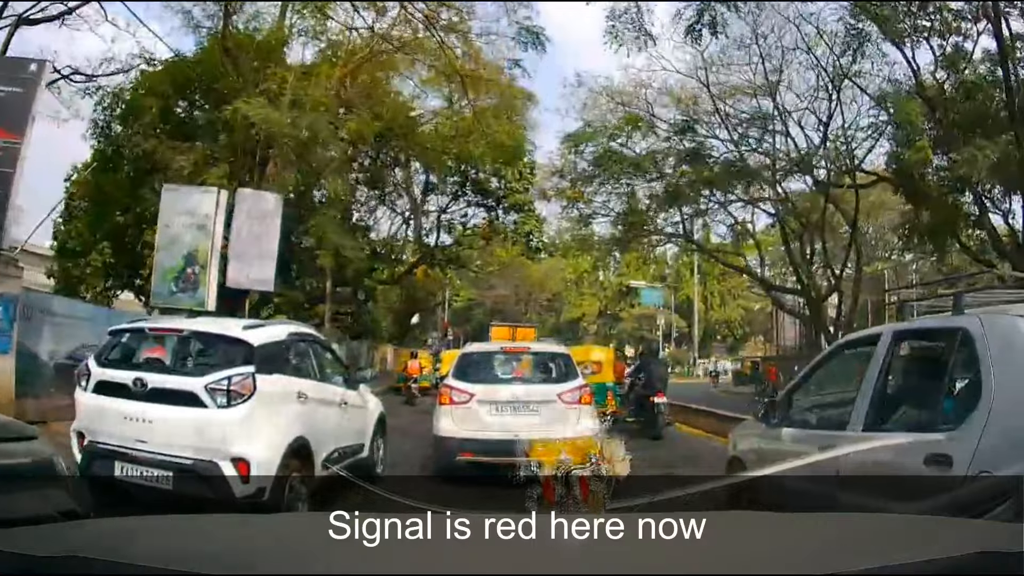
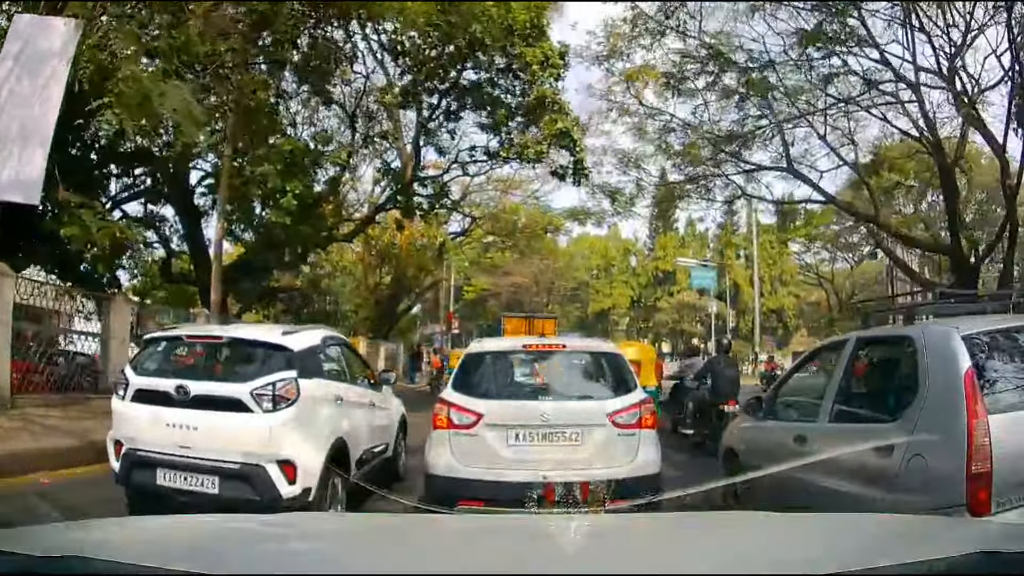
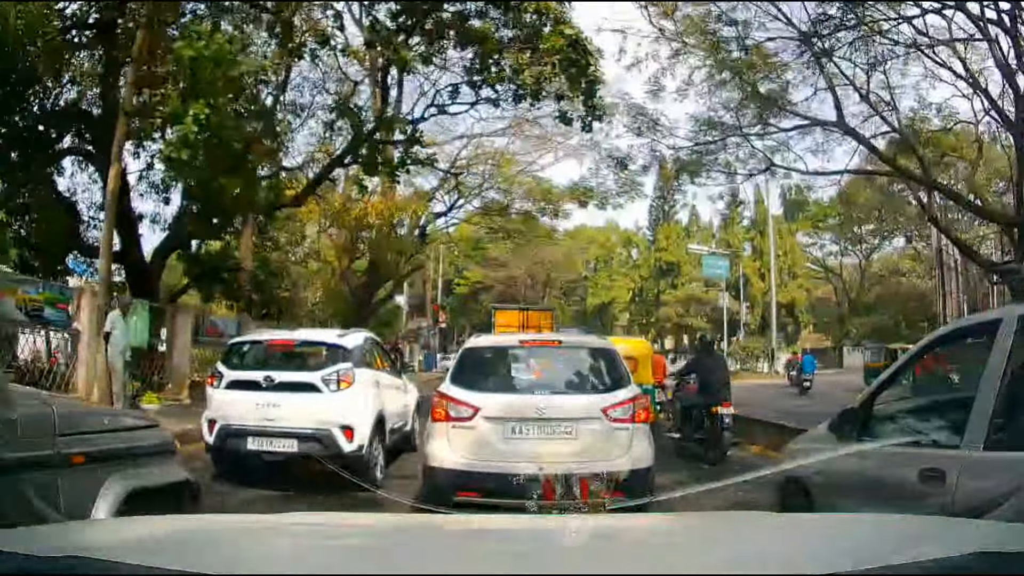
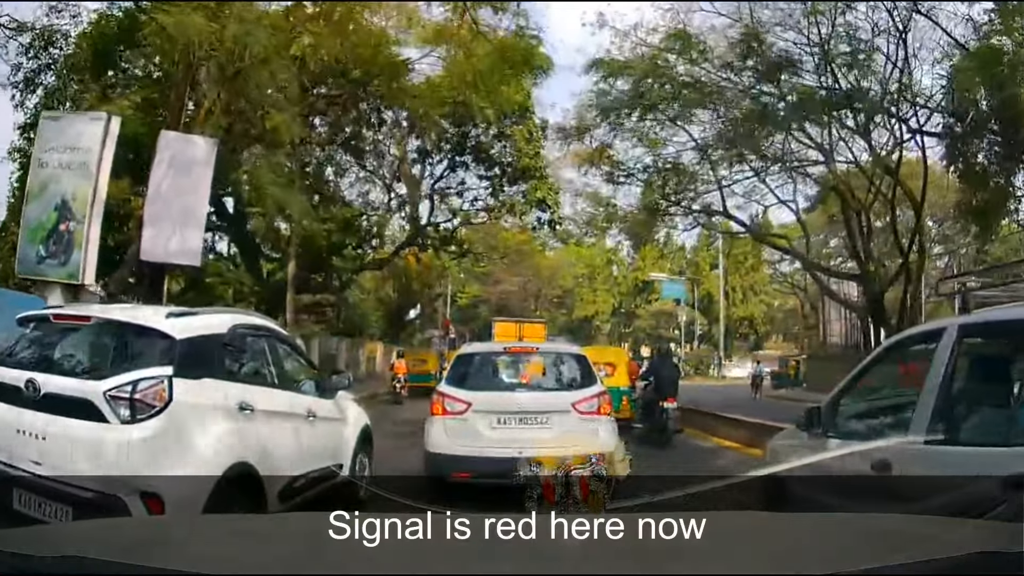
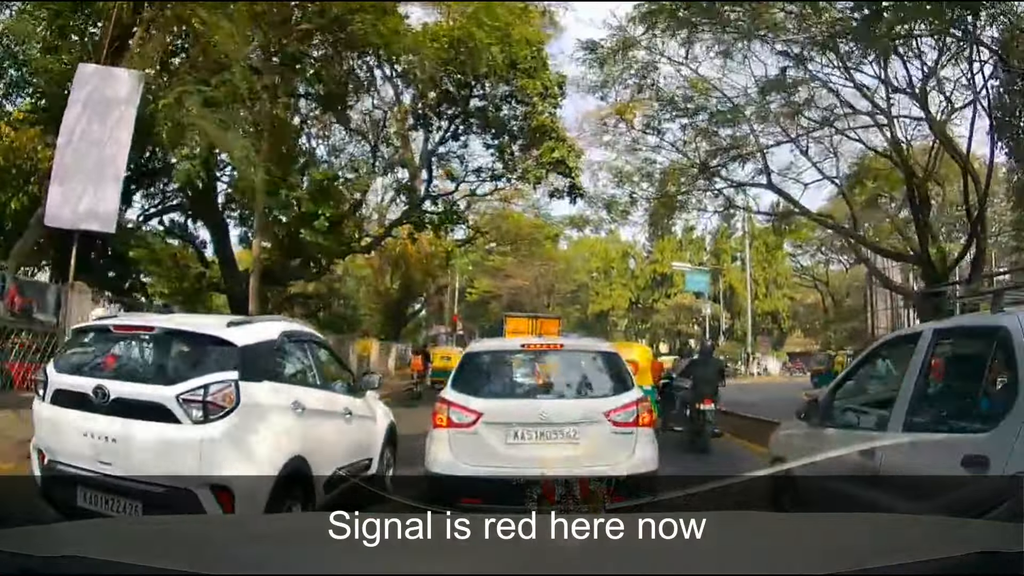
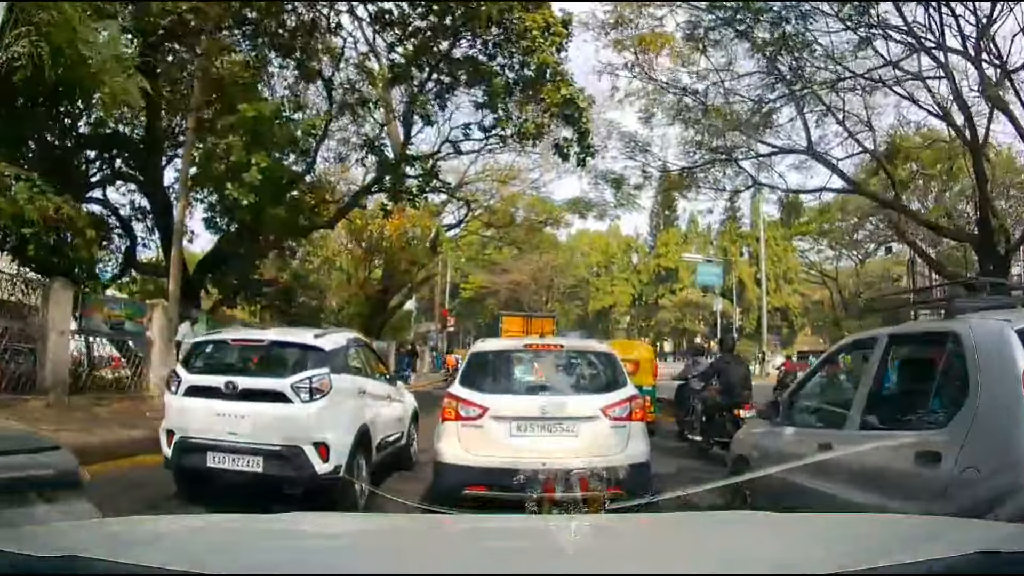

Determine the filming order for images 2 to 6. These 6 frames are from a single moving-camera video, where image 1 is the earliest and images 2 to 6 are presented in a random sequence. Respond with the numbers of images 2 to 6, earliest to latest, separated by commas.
4, 5, 2, 6, 3
